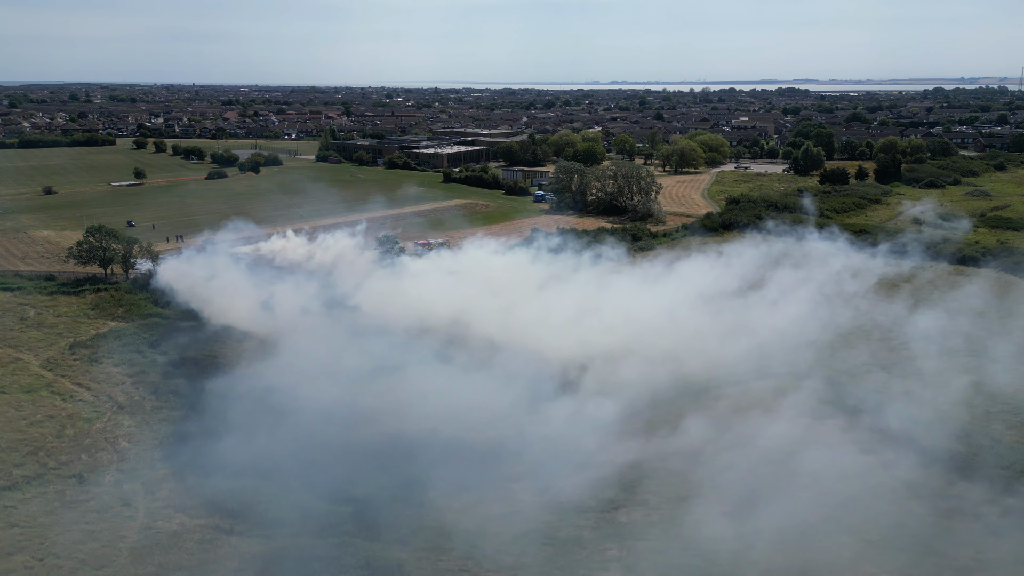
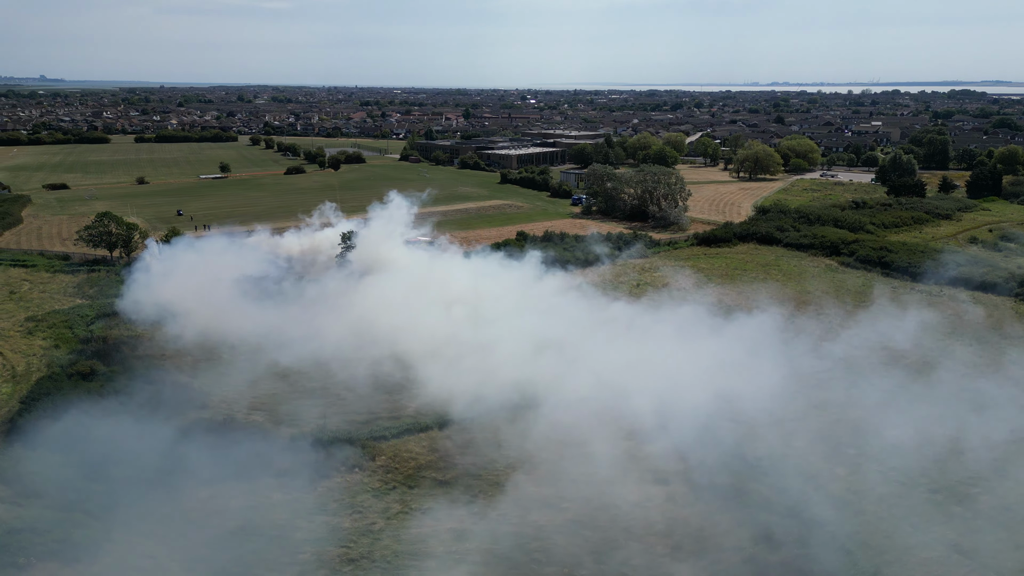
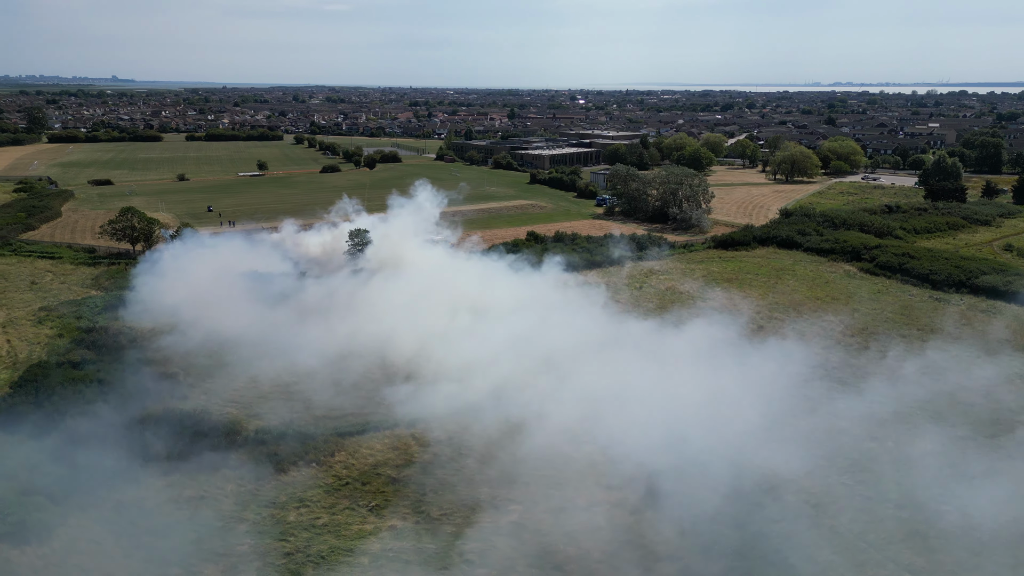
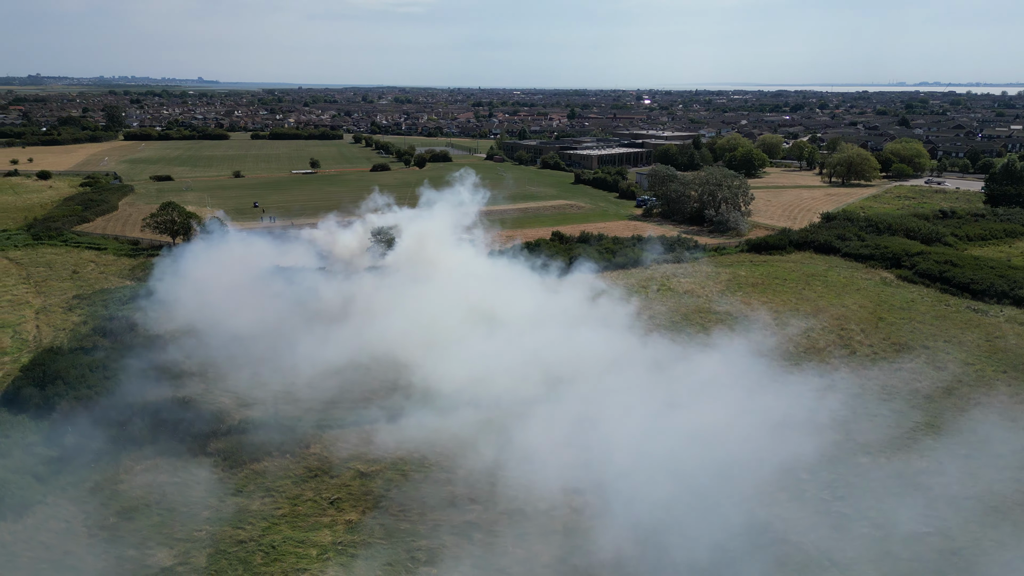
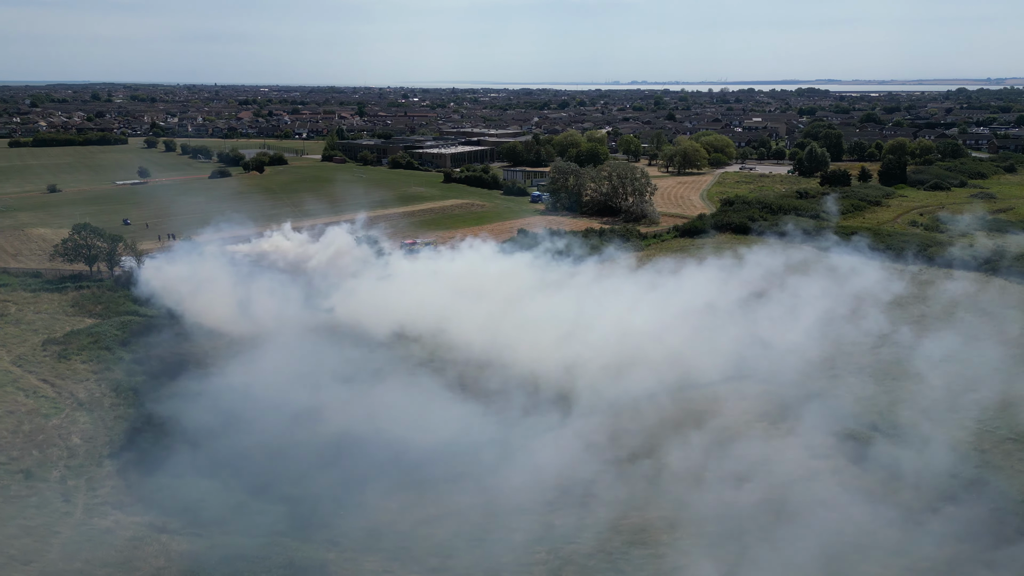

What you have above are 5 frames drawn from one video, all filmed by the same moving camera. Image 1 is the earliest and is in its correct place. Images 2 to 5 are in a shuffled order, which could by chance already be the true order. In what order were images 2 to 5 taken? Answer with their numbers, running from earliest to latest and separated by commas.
5, 2, 3, 4
